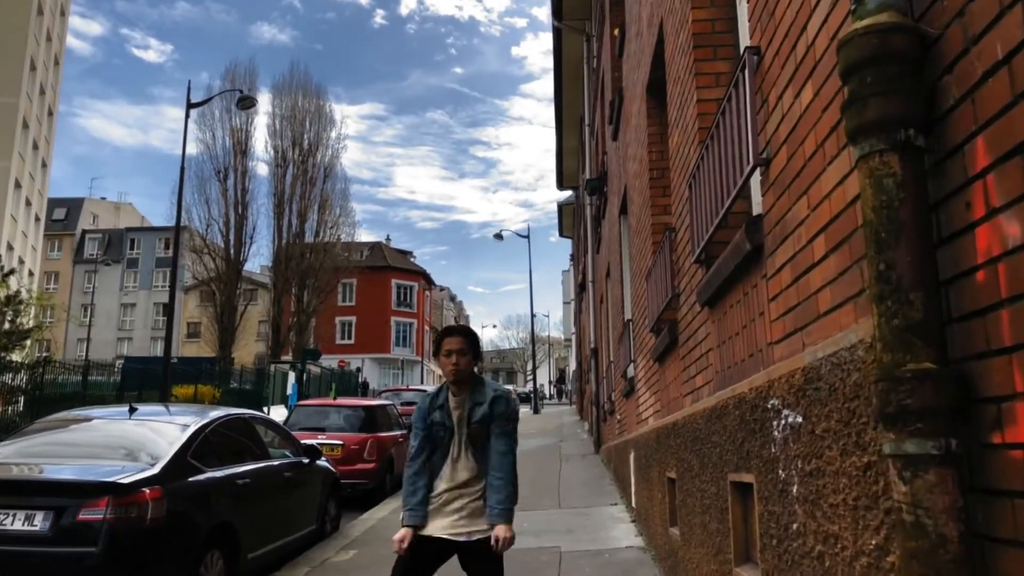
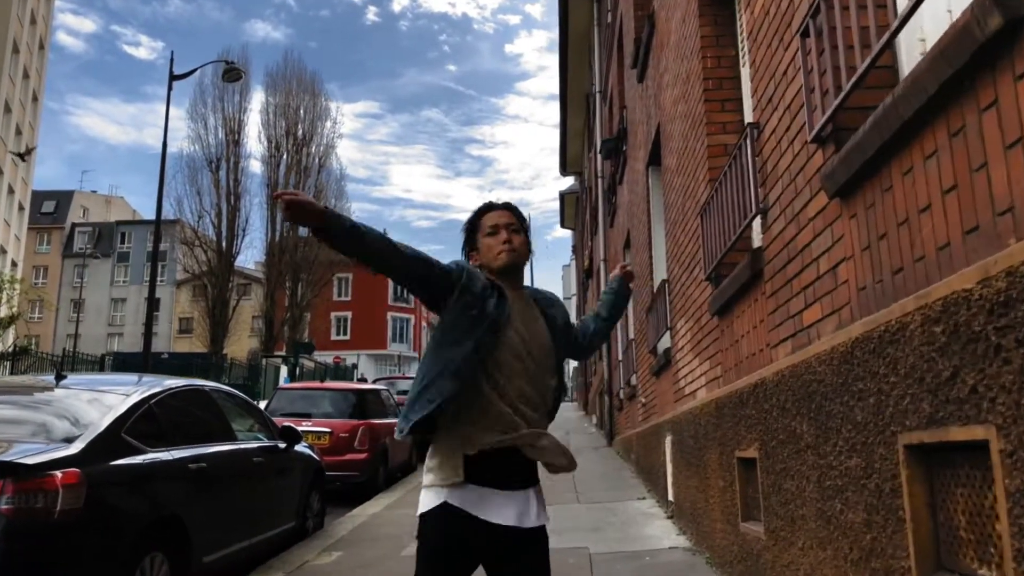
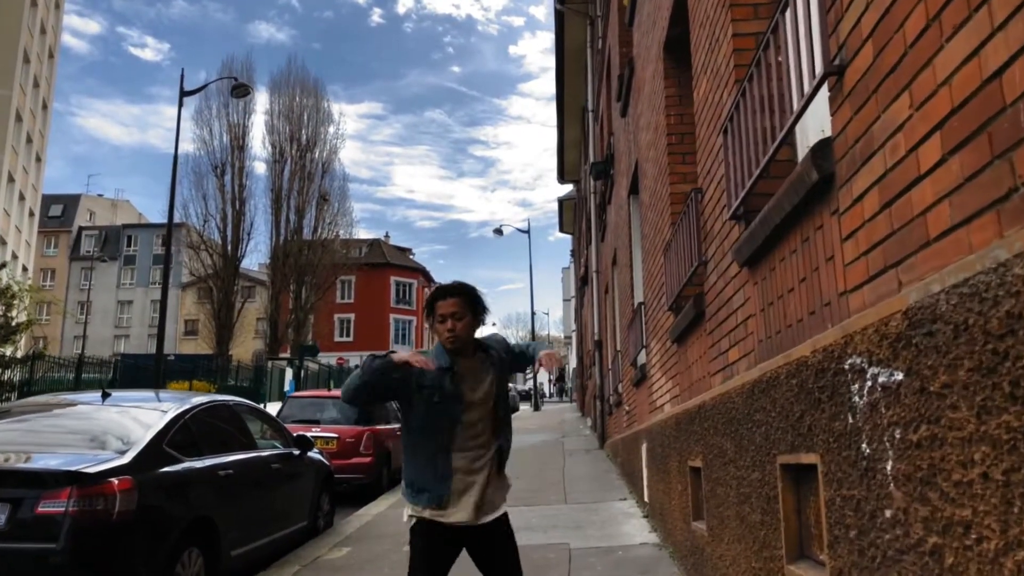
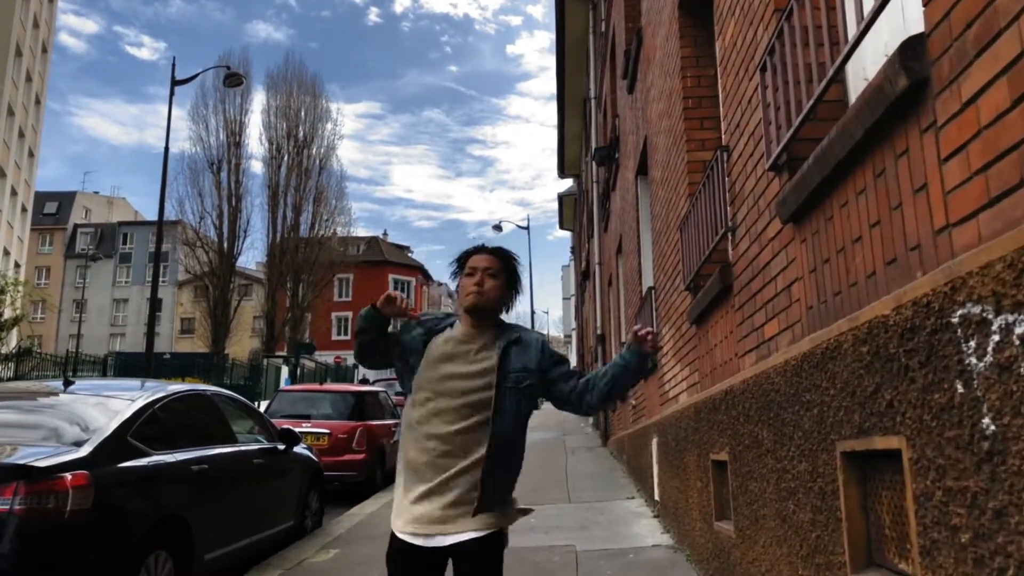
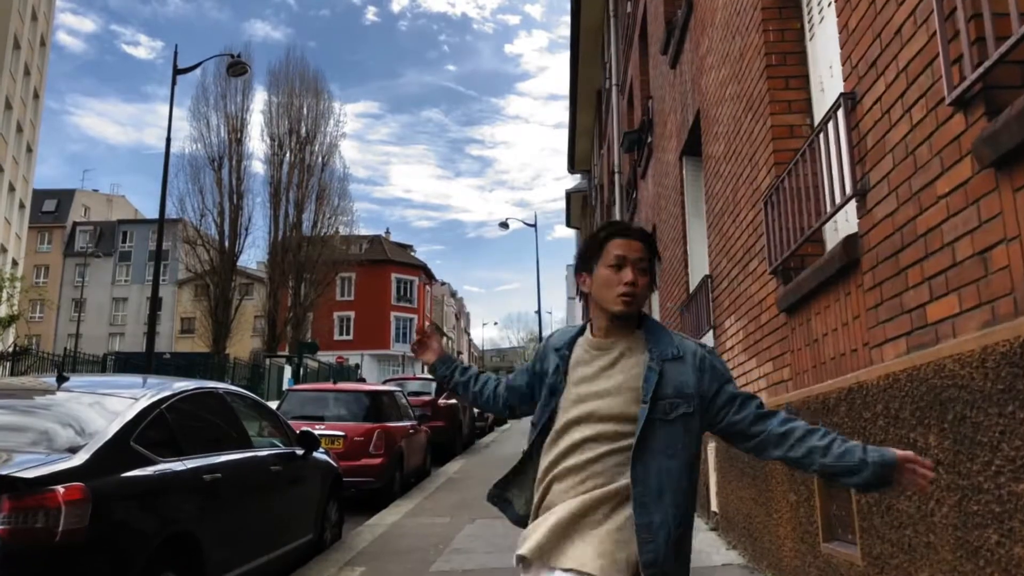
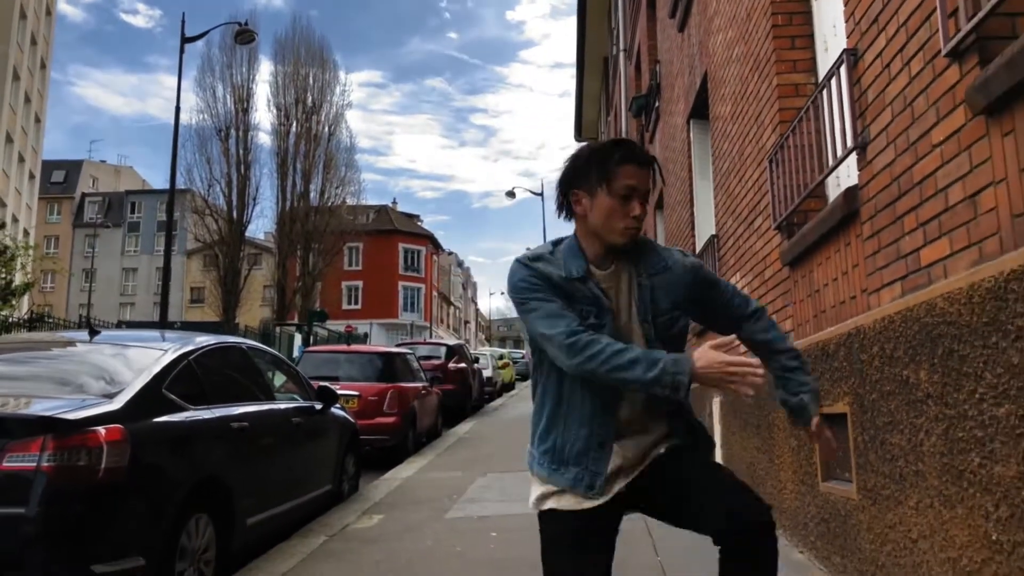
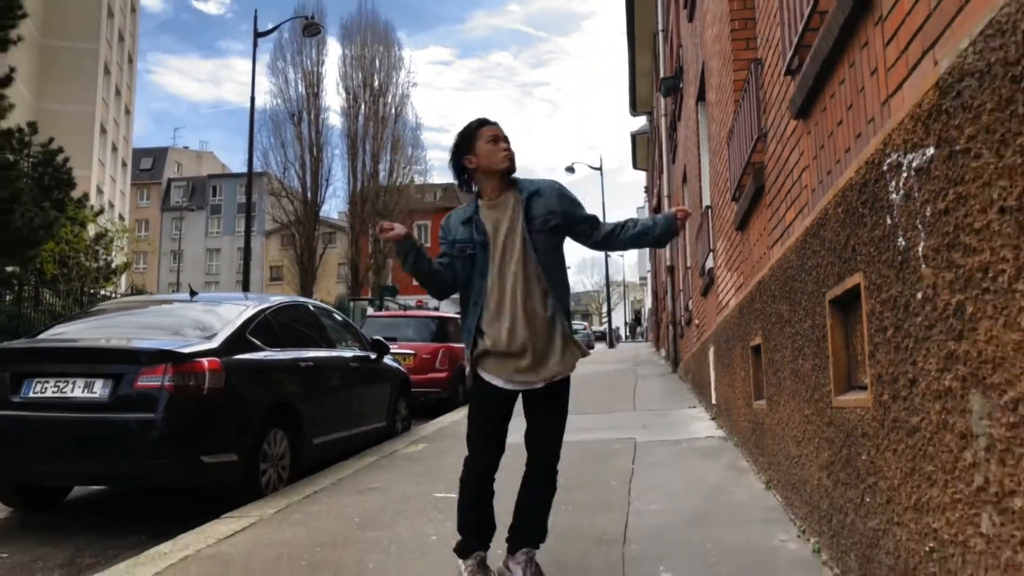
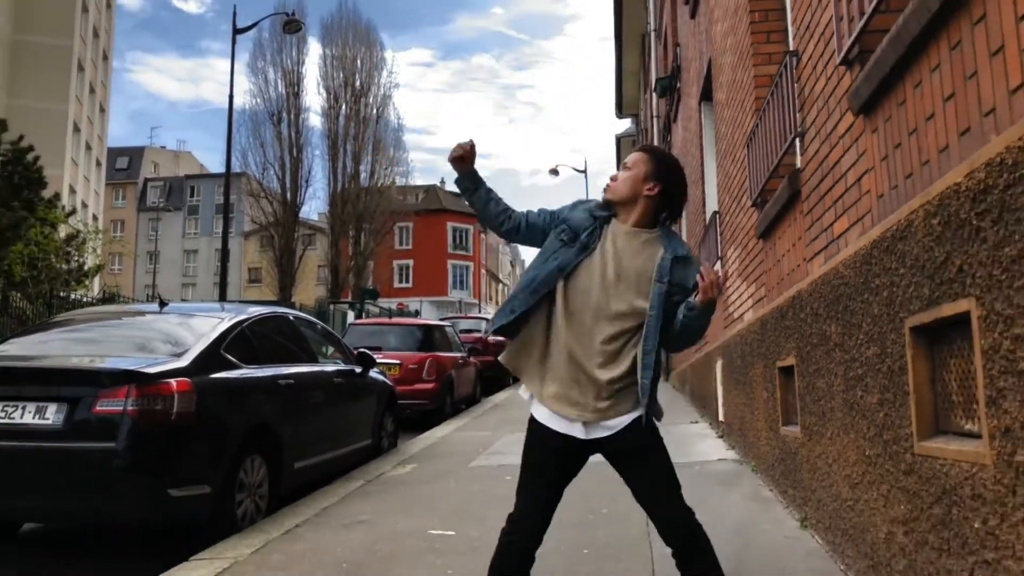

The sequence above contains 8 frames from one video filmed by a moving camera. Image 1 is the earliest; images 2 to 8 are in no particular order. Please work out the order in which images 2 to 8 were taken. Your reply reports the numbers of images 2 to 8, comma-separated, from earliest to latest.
3, 4, 2, 5, 6, 8, 7
